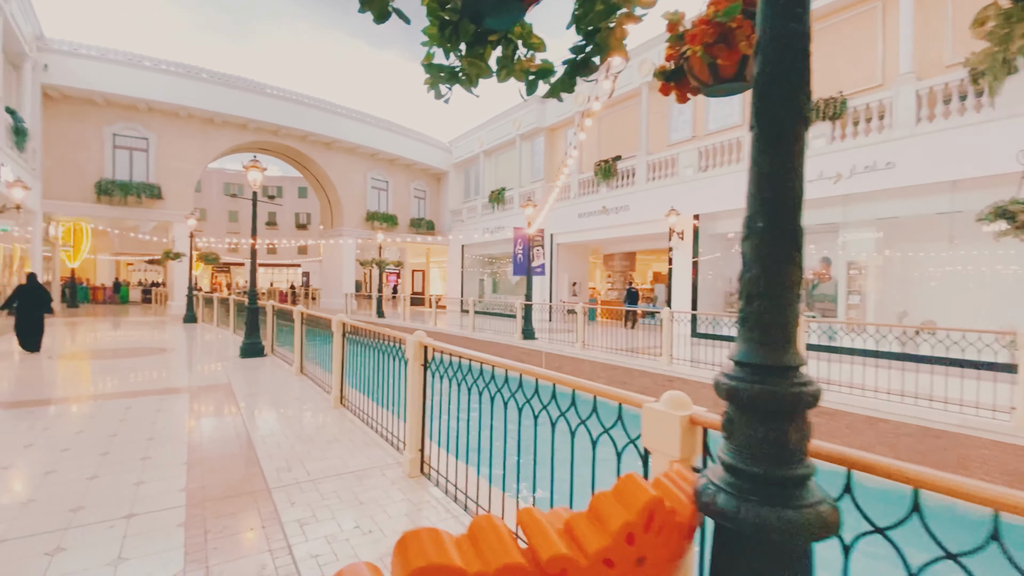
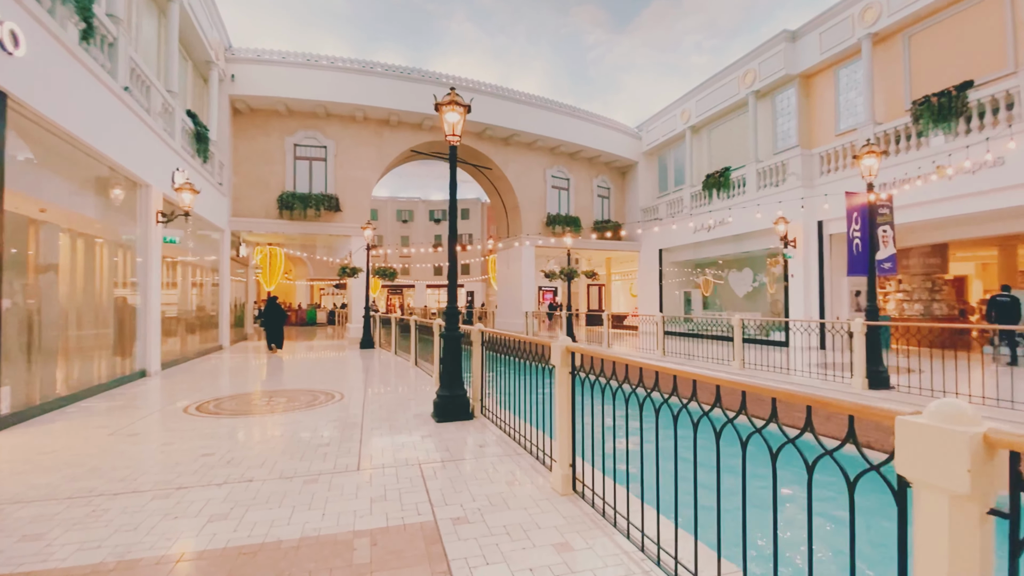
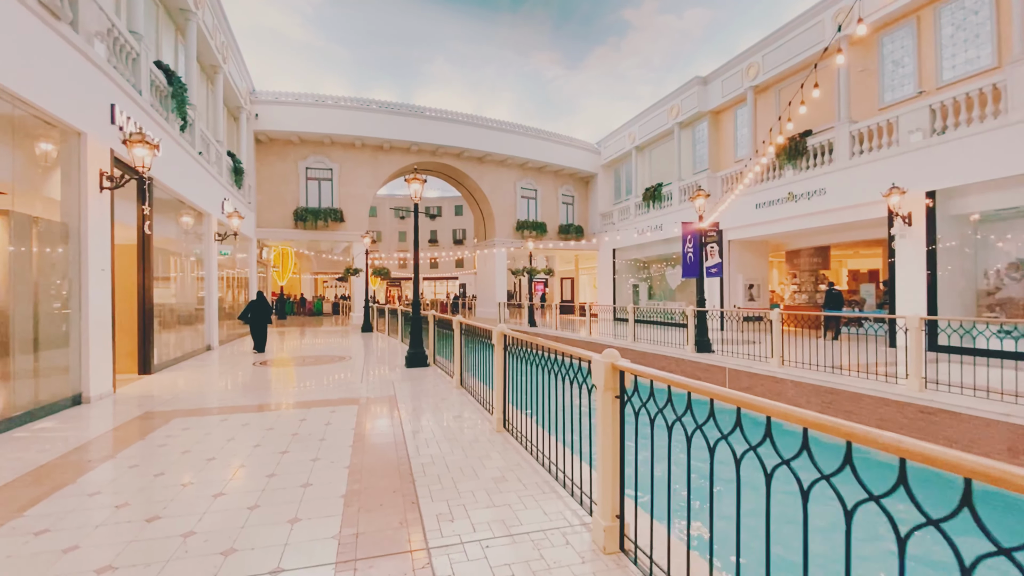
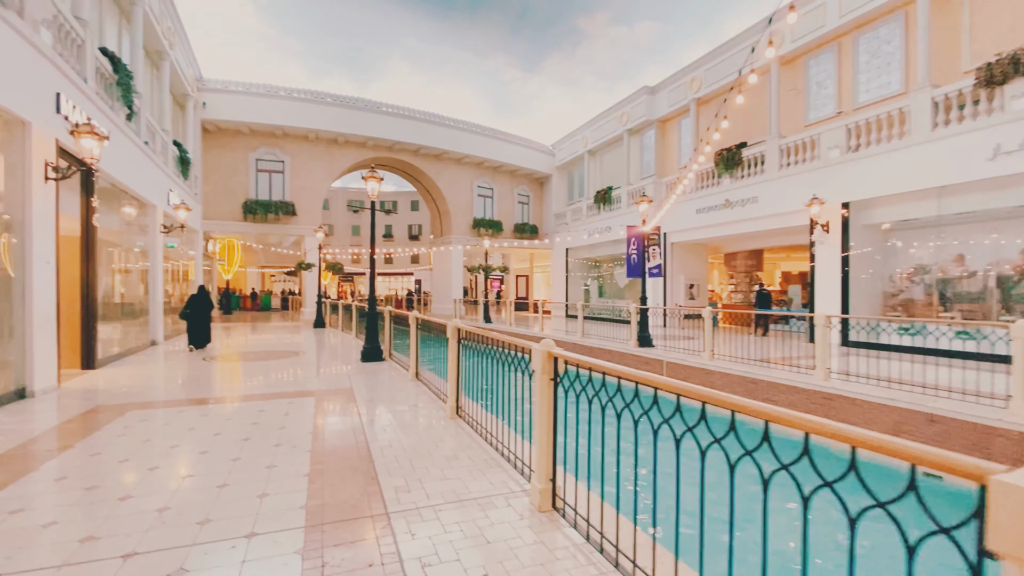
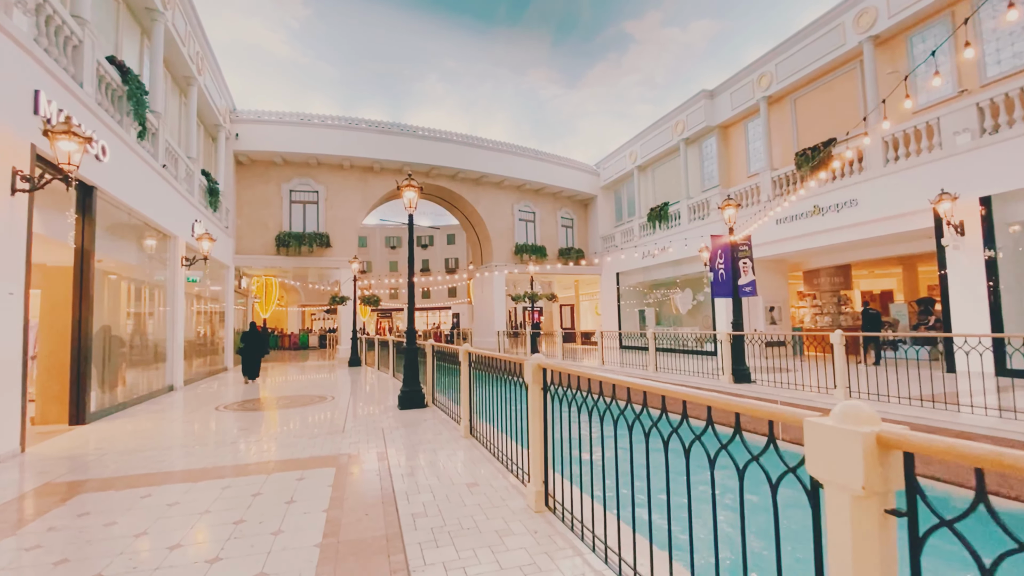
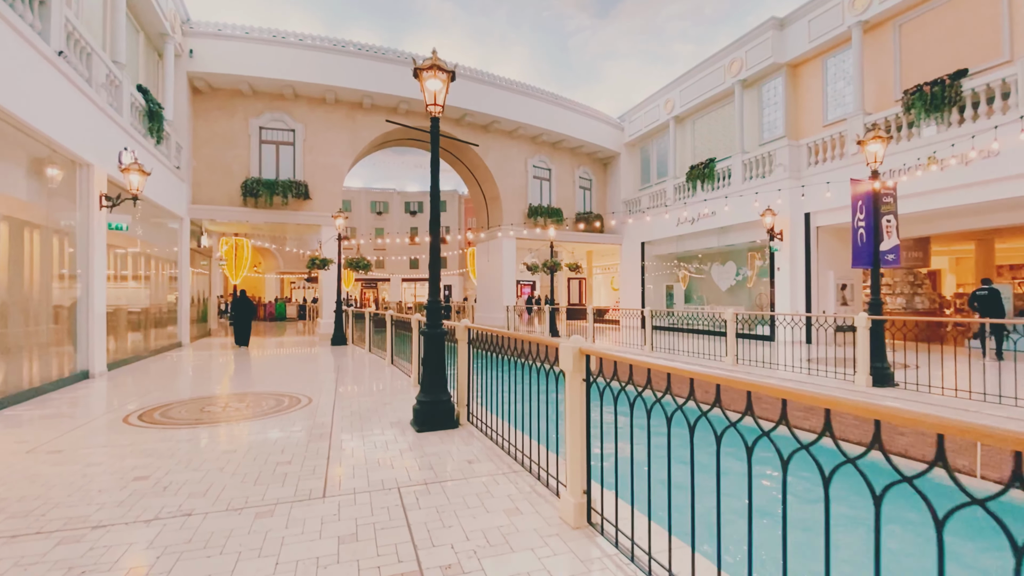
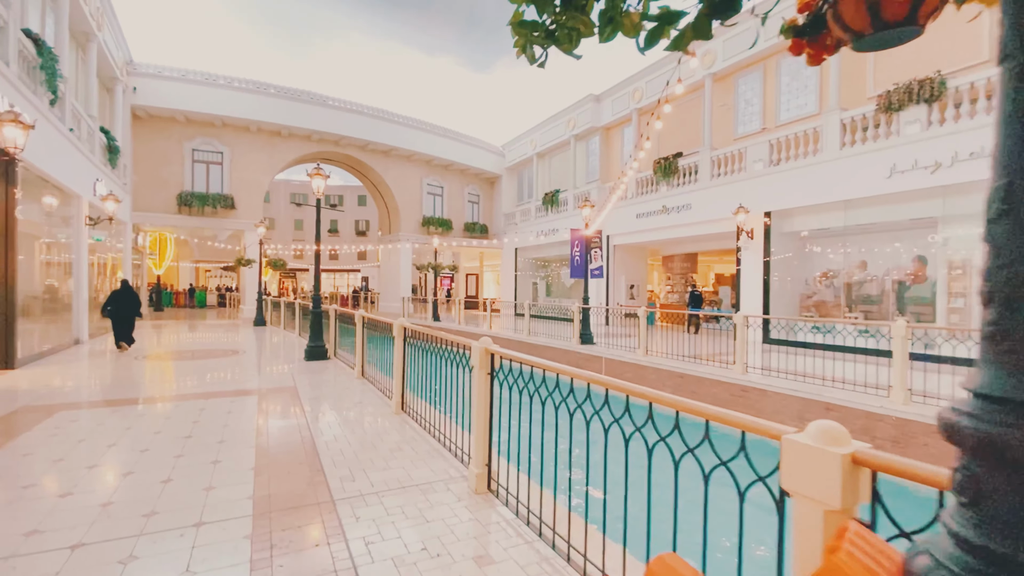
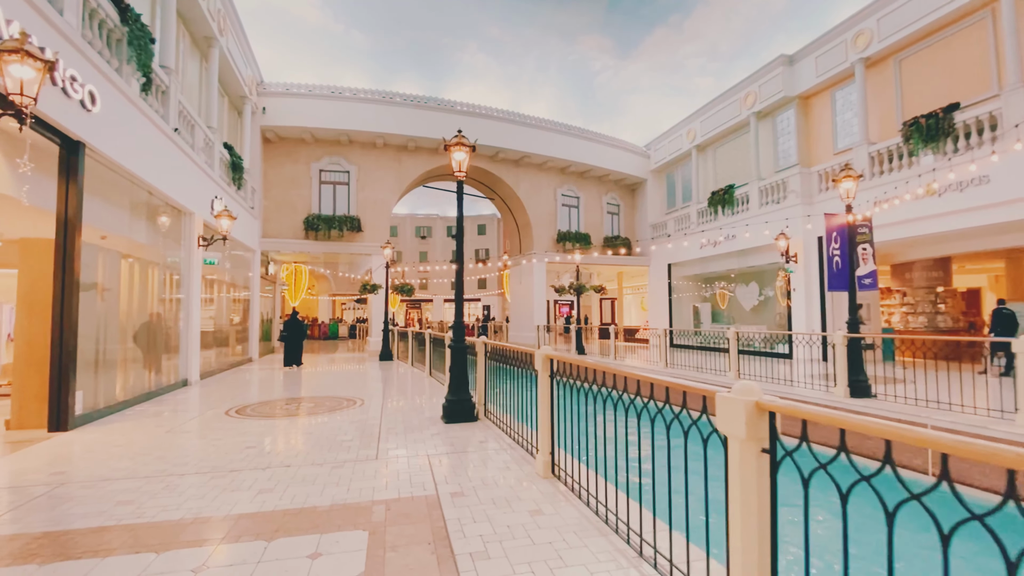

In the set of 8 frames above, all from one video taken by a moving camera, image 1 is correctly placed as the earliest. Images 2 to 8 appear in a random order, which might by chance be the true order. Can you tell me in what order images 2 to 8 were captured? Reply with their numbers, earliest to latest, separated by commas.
7, 4, 3, 5, 8, 2, 6
